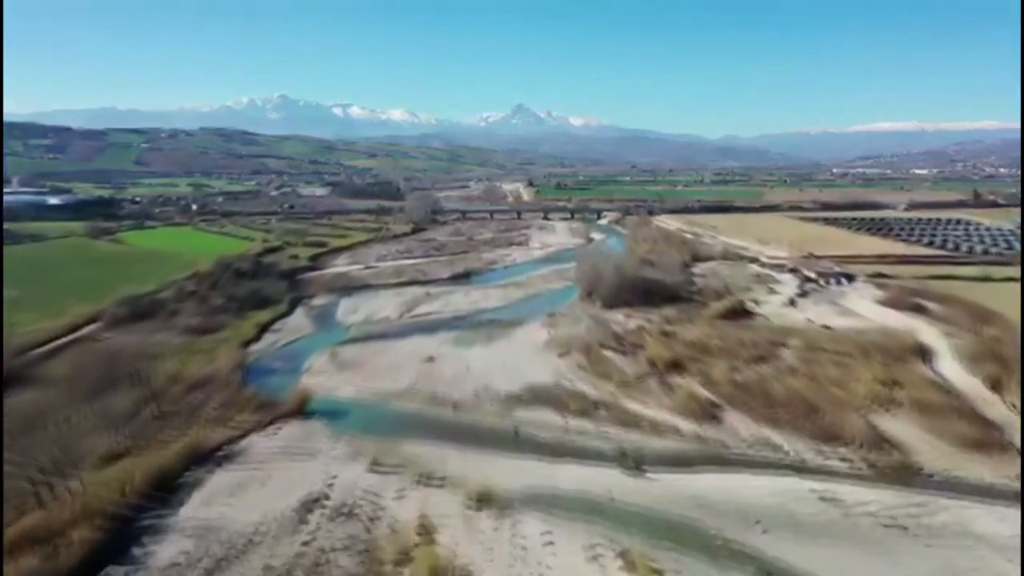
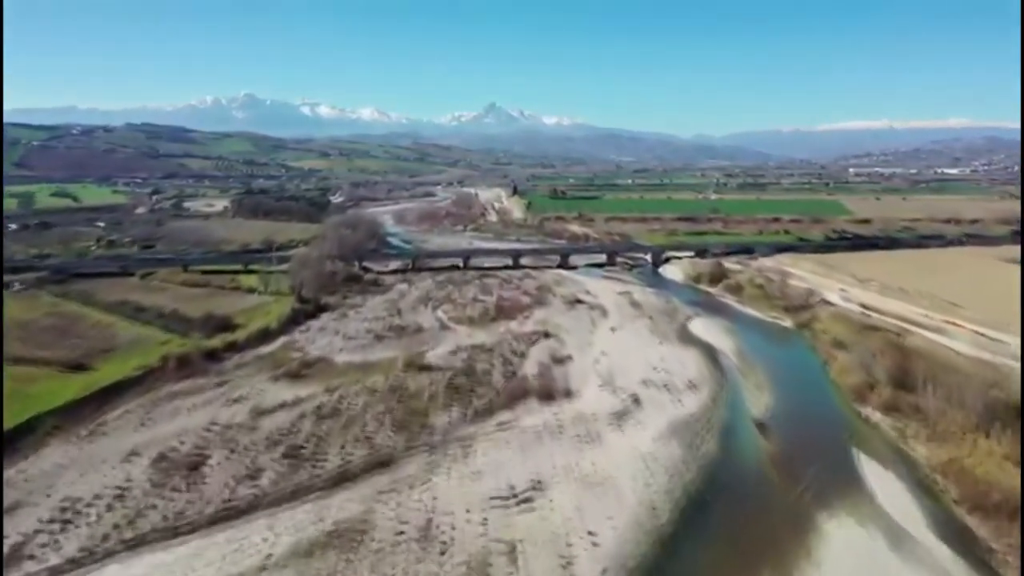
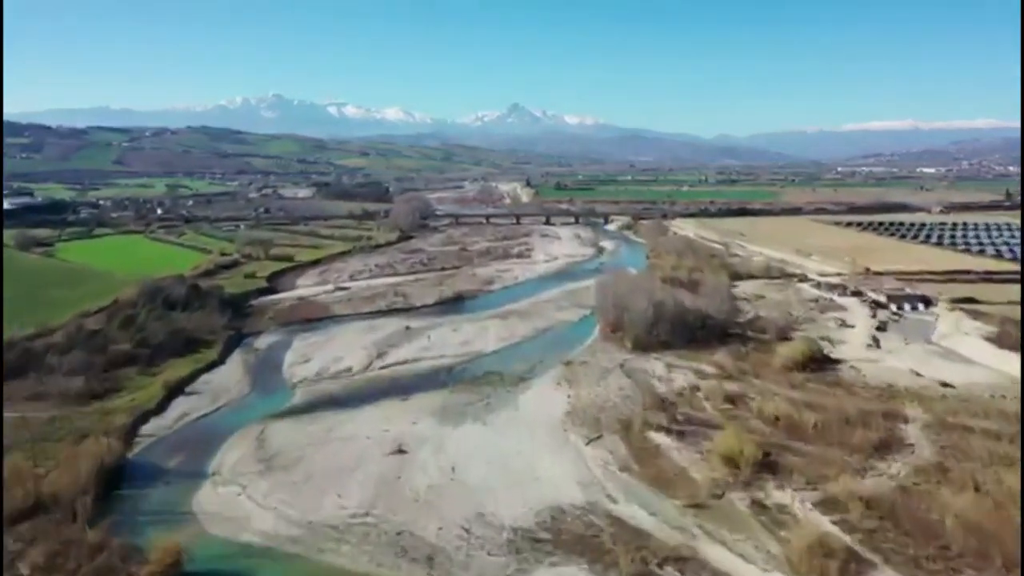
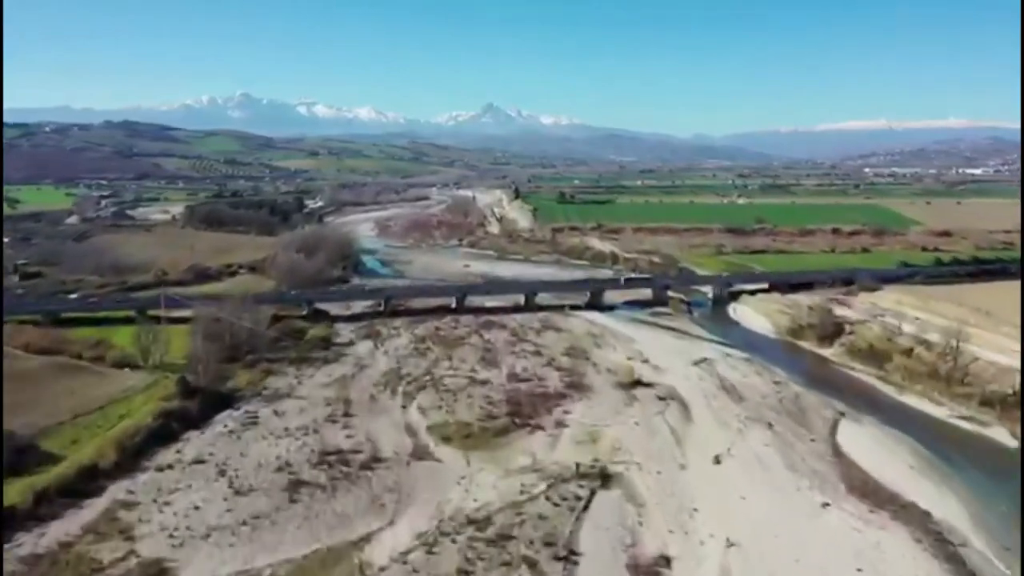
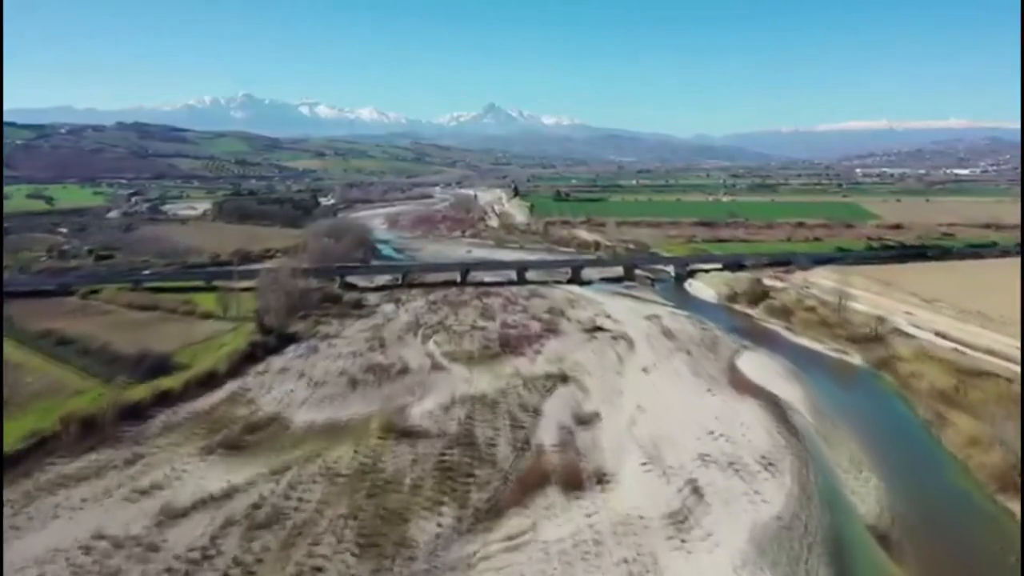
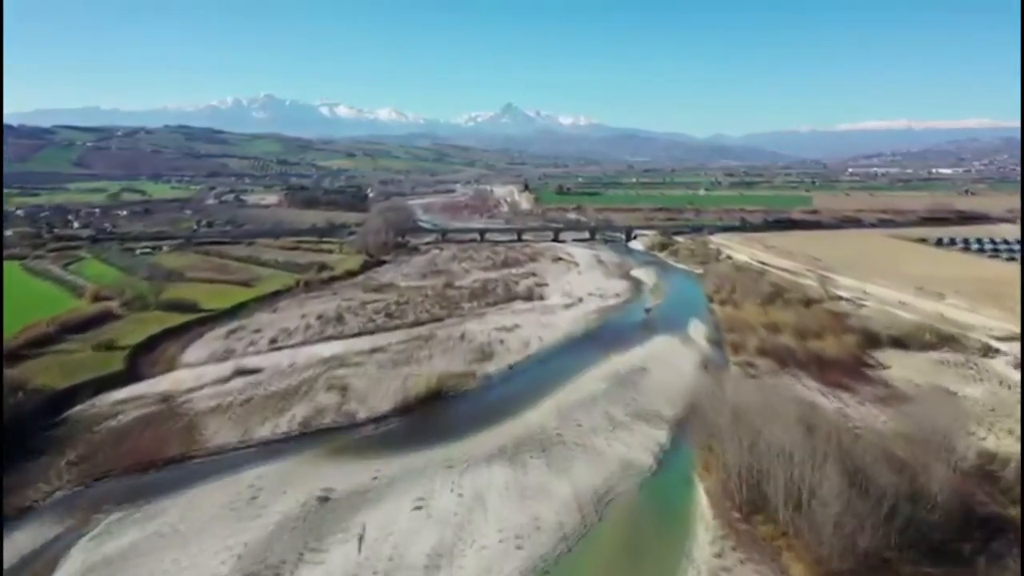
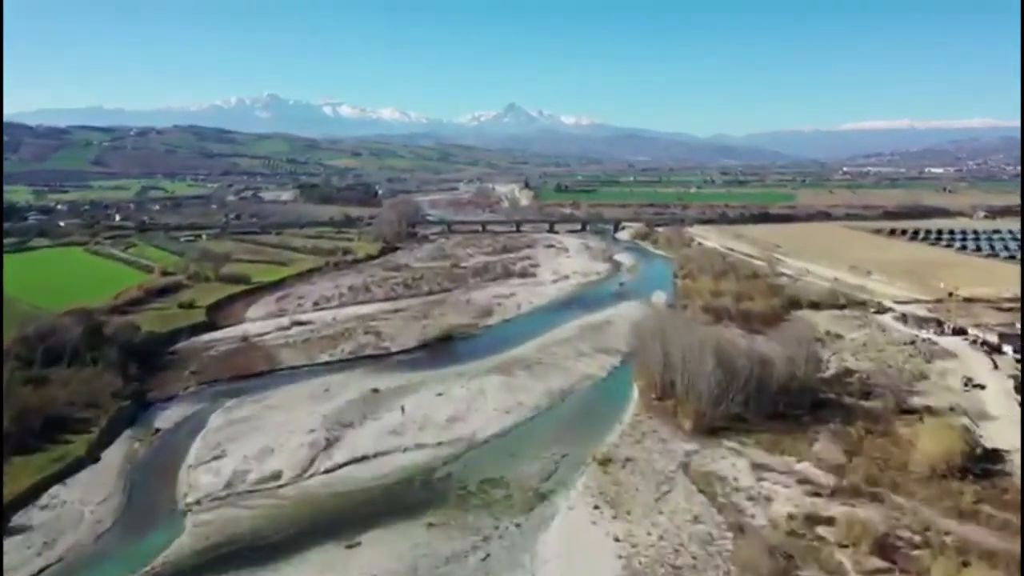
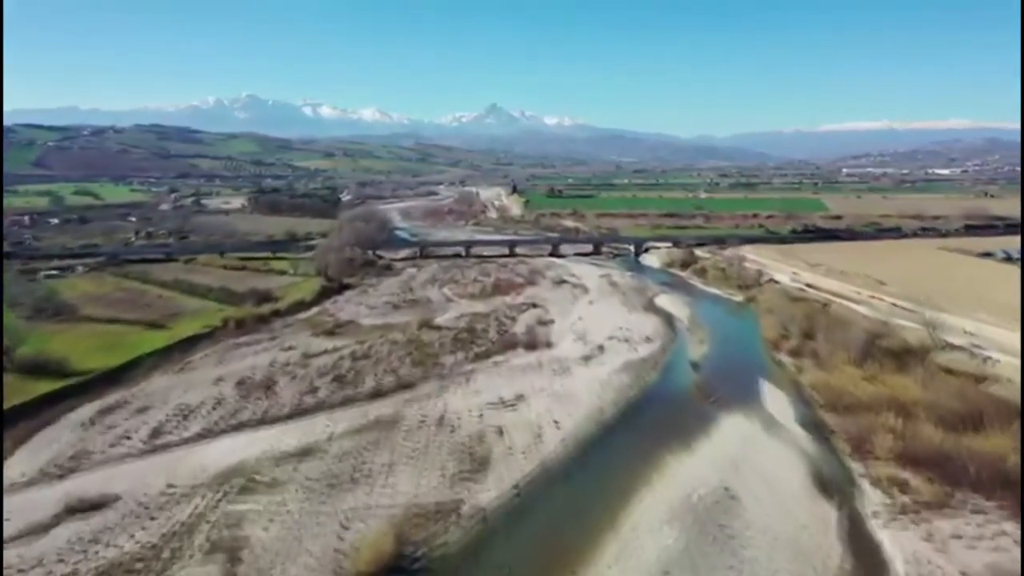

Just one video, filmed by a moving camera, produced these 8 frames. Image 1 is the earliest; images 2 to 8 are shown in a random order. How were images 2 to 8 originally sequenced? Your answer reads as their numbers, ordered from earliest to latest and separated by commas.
3, 7, 6, 8, 2, 5, 4
